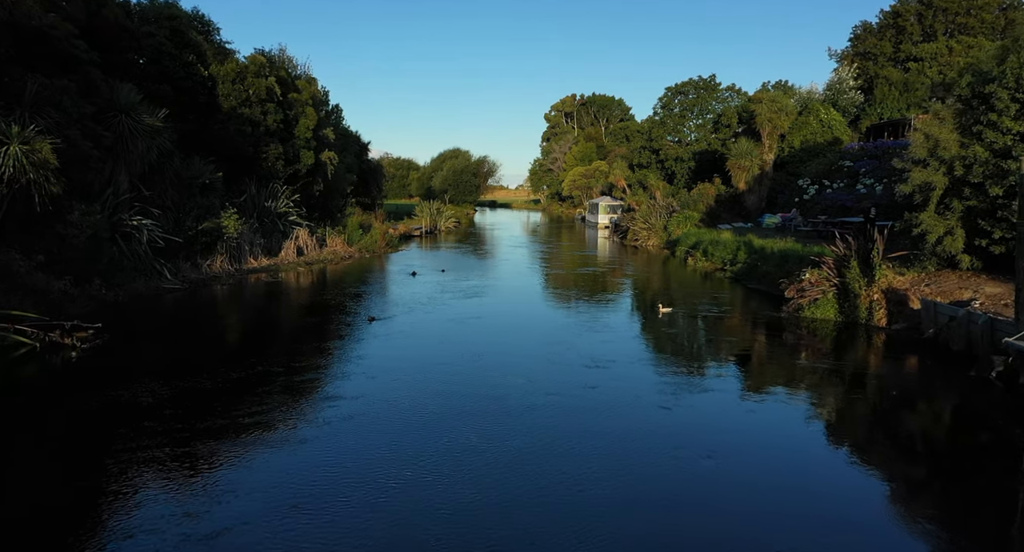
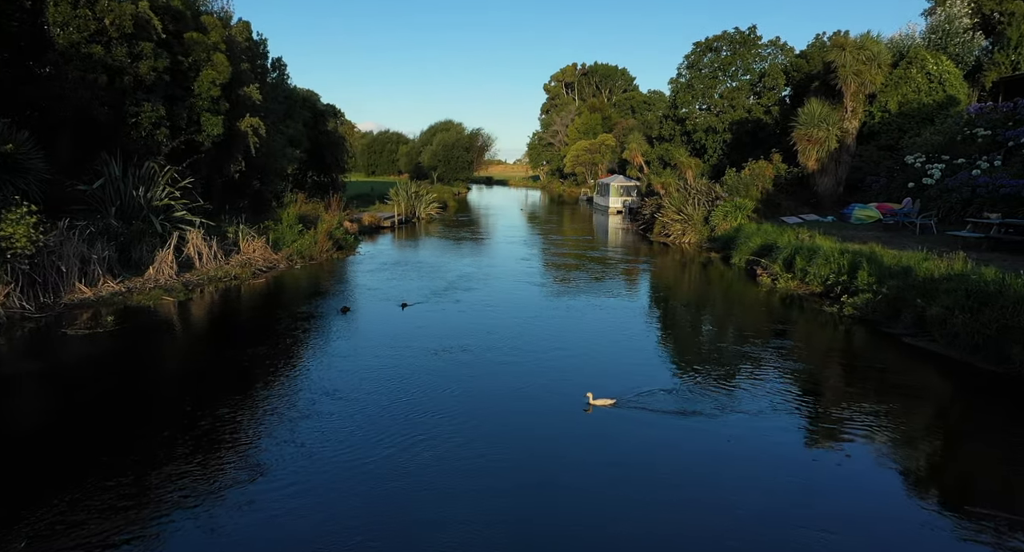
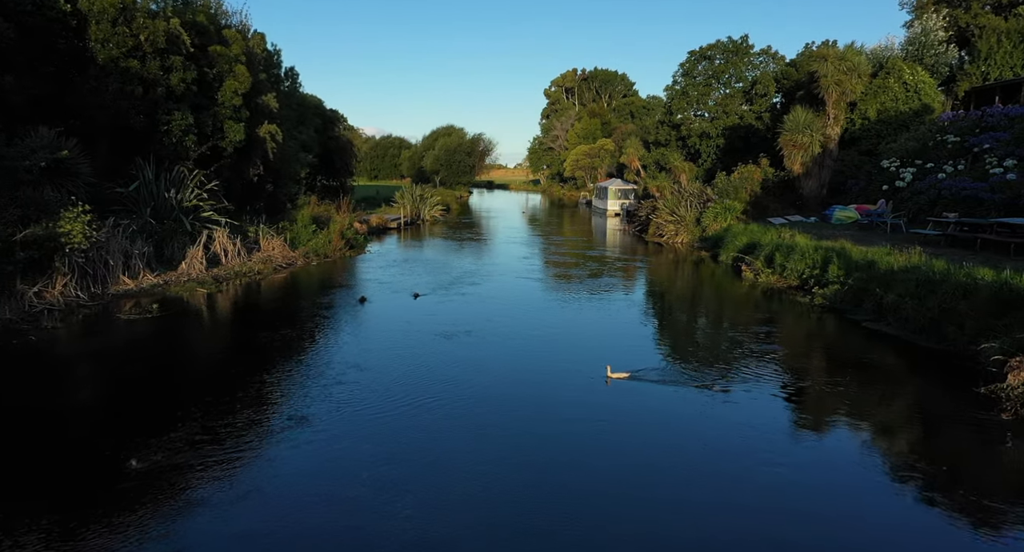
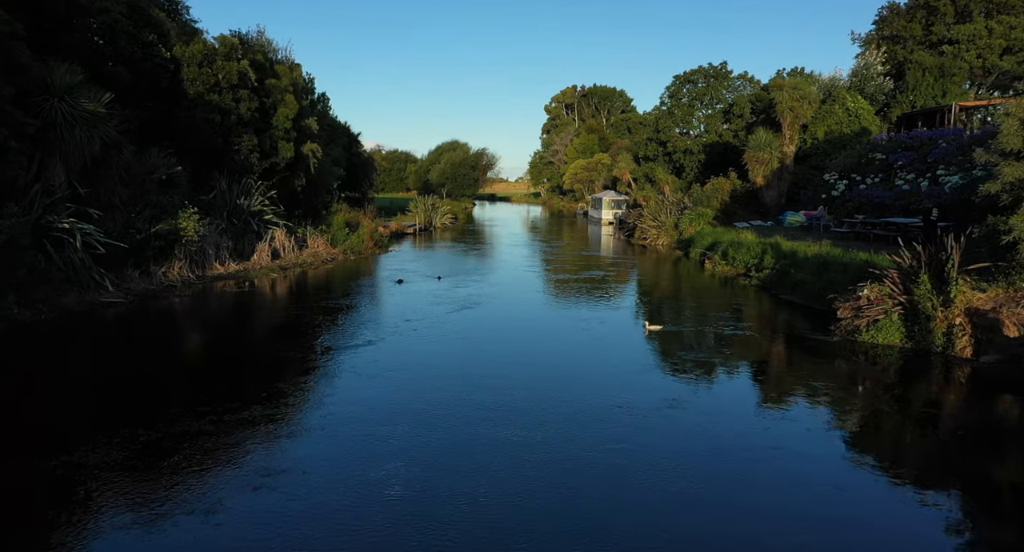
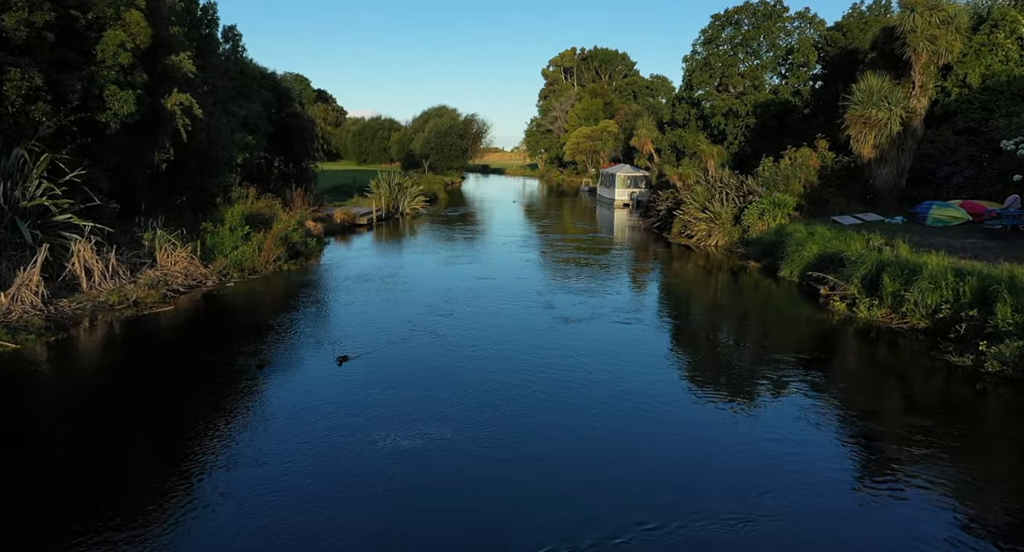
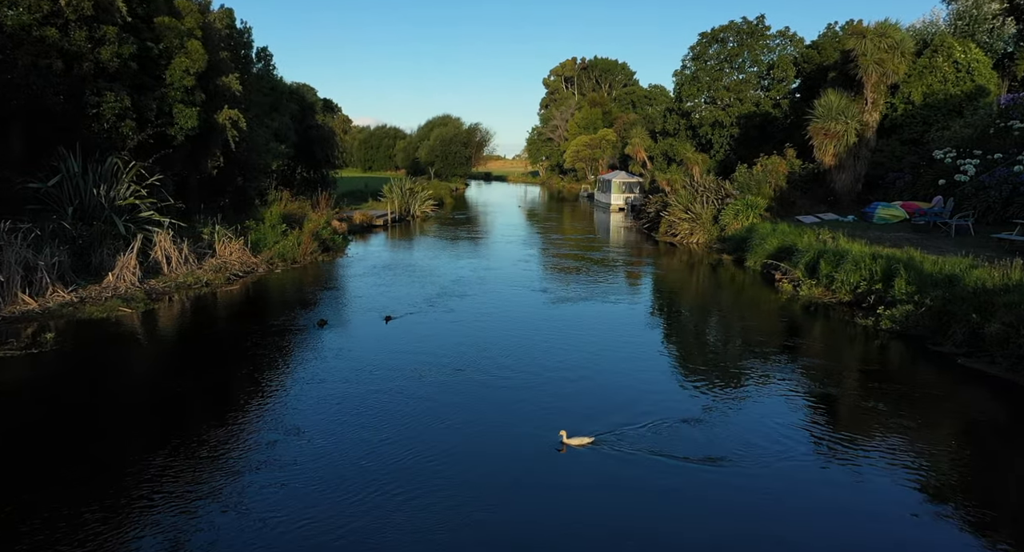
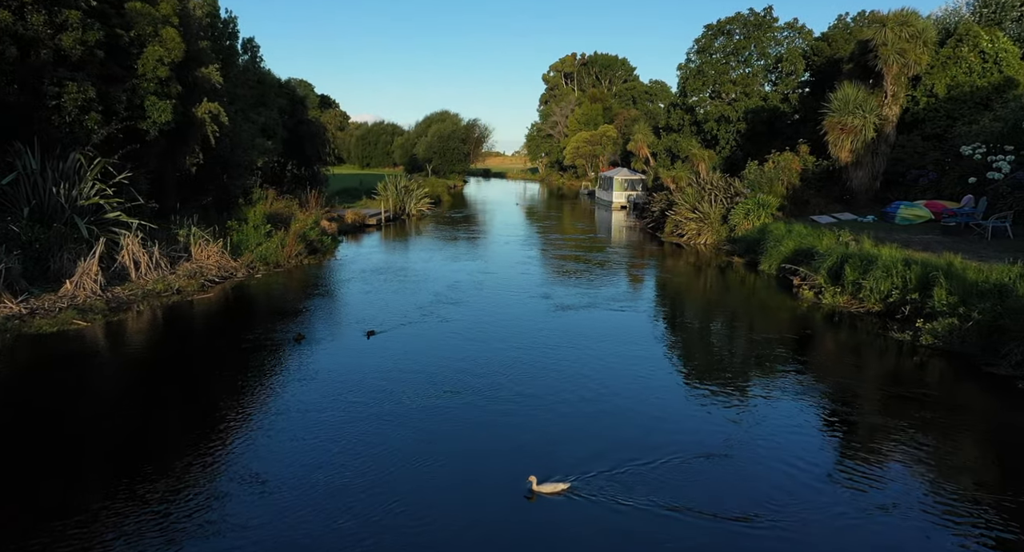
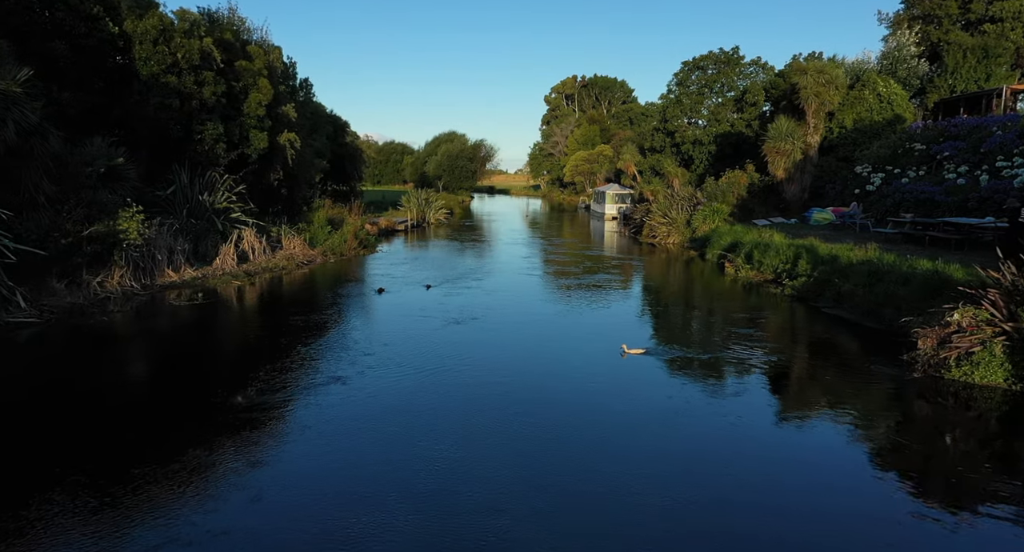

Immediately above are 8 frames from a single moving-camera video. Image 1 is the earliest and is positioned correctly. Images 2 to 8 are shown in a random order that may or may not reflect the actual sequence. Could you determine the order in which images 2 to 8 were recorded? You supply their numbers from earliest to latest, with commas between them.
4, 8, 3, 2, 6, 7, 5
